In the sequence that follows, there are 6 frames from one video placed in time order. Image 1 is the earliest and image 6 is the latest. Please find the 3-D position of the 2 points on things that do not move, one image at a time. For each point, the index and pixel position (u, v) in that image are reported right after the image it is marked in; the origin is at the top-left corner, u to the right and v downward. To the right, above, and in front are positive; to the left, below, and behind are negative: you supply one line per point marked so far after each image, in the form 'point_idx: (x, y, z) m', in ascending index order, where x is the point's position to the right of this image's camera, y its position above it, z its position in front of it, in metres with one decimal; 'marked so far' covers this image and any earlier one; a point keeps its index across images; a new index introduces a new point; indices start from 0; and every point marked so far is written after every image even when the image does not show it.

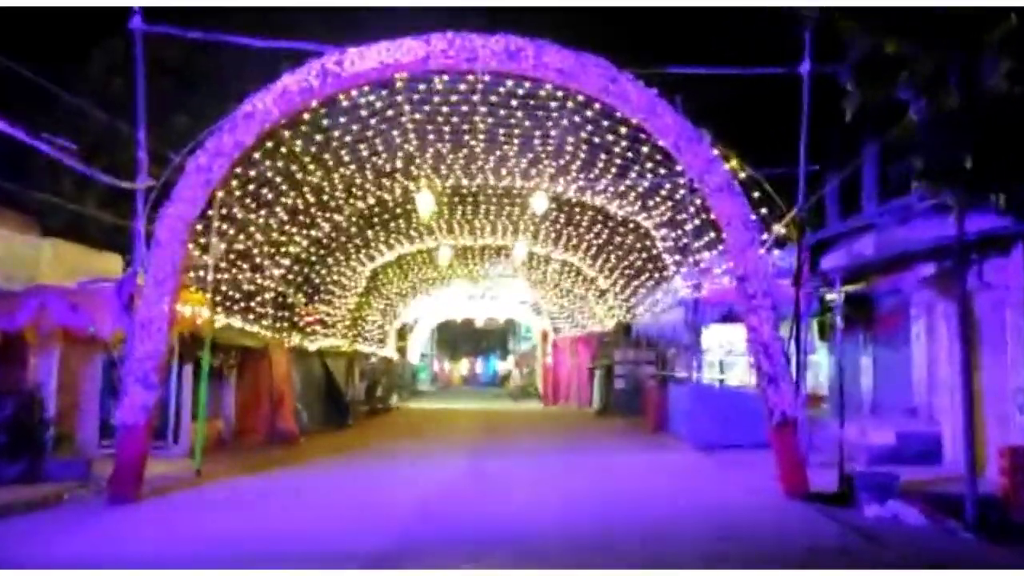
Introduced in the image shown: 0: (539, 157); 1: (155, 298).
0: (+0.4, +1.8, +17.2) m
1: (-3.4, -0.1, +12.2) m
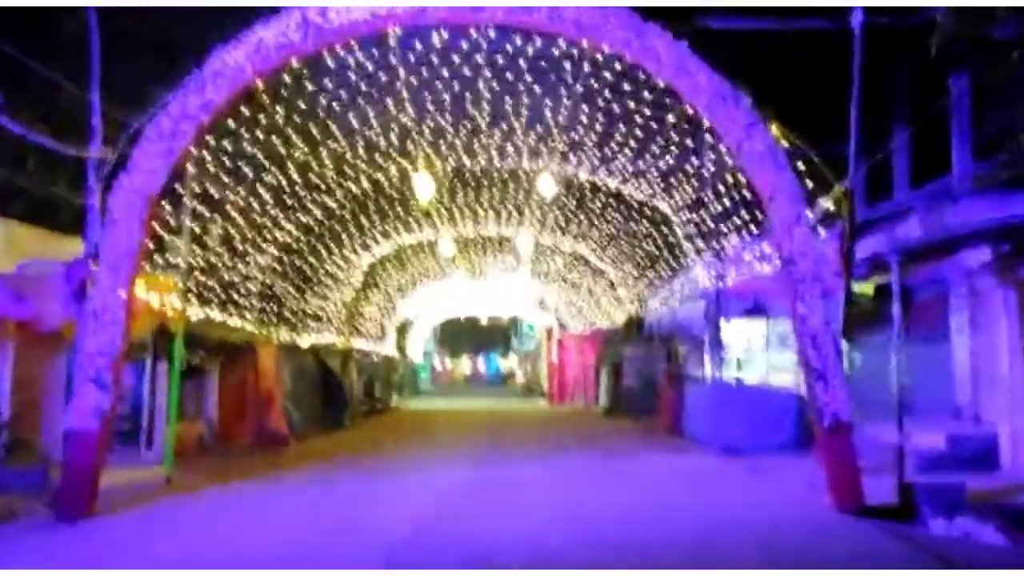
0: (+0.5, +1.9, +15.6) m
1: (-3.3, 0.0, +10.5) m
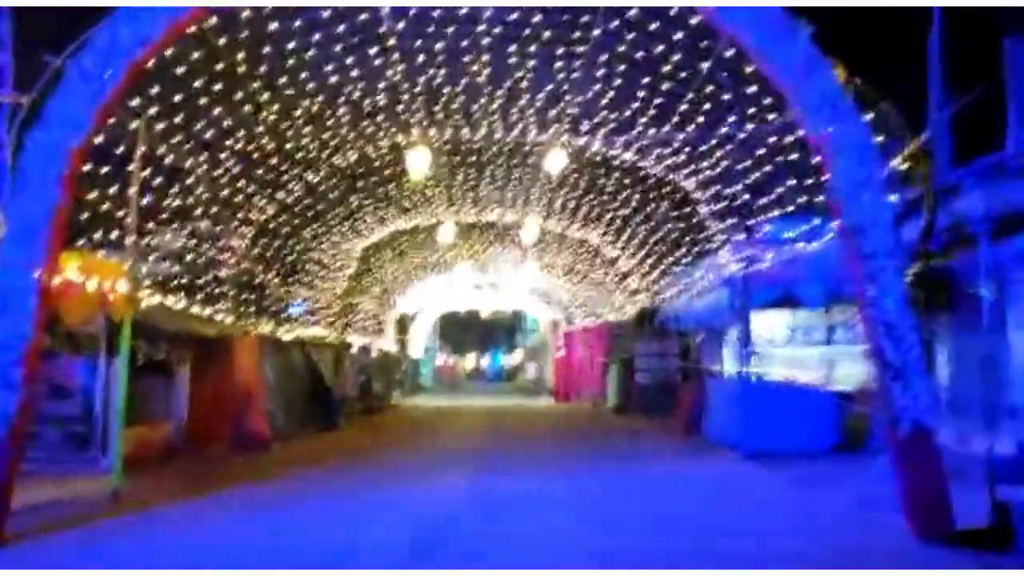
0: (+0.5, +2.1, +13.6) m
1: (-3.3, +0.2, +8.5) m
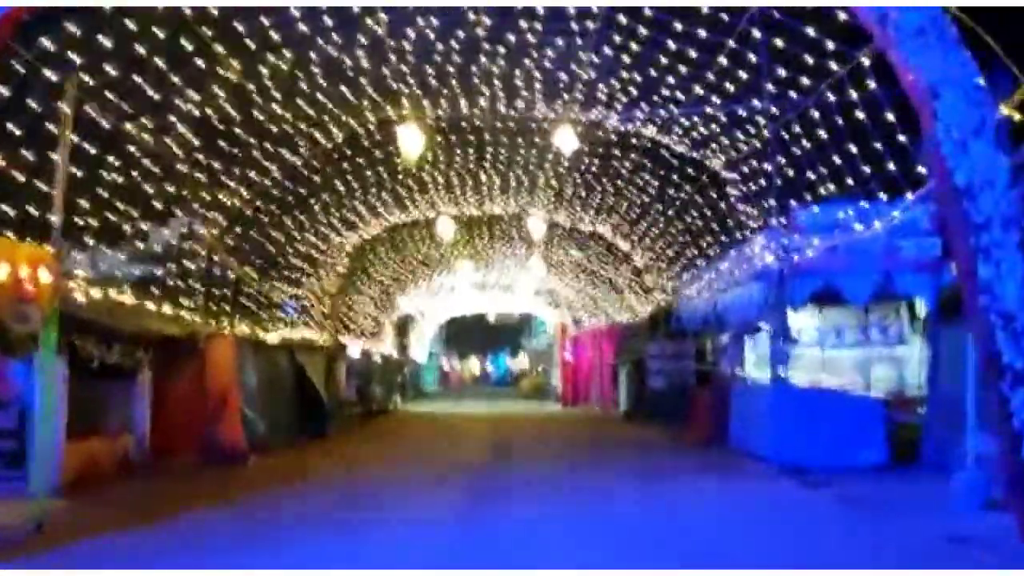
0: (+0.6, +2.2, +11.6) m
1: (-3.3, +0.3, +6.6) m
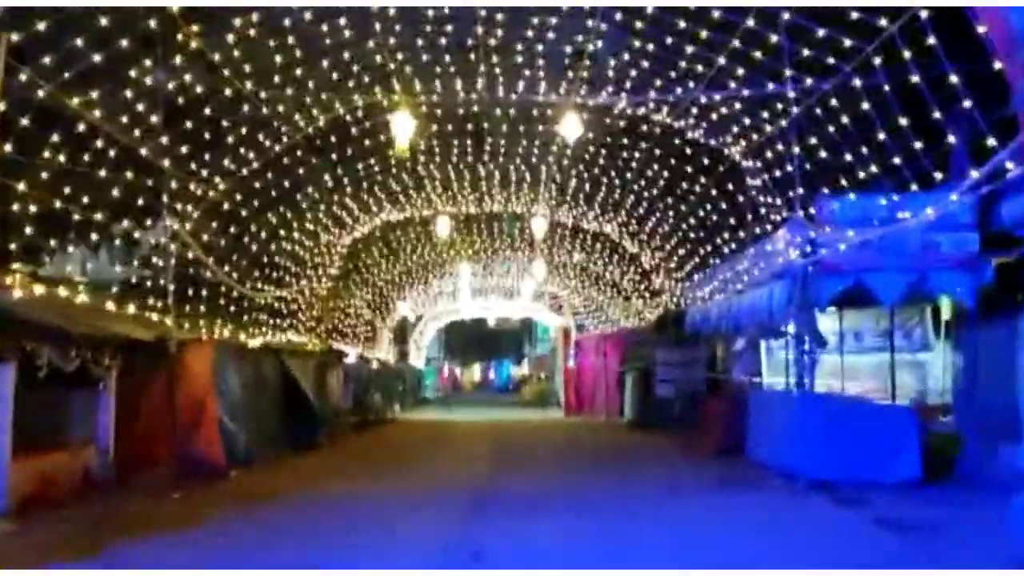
0: (+0.6, +2.2, +10.3) m
1: (-3.3, +0.3, +5.3) m
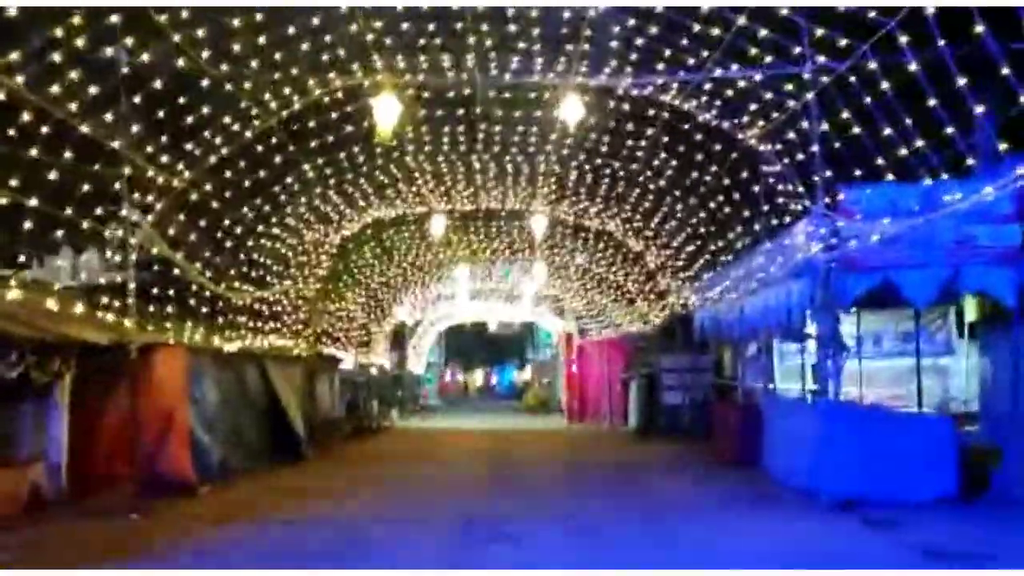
0: (+0.5, +2.2, +9.1) m
1: (-3.4, +0.4, +4.1) m
